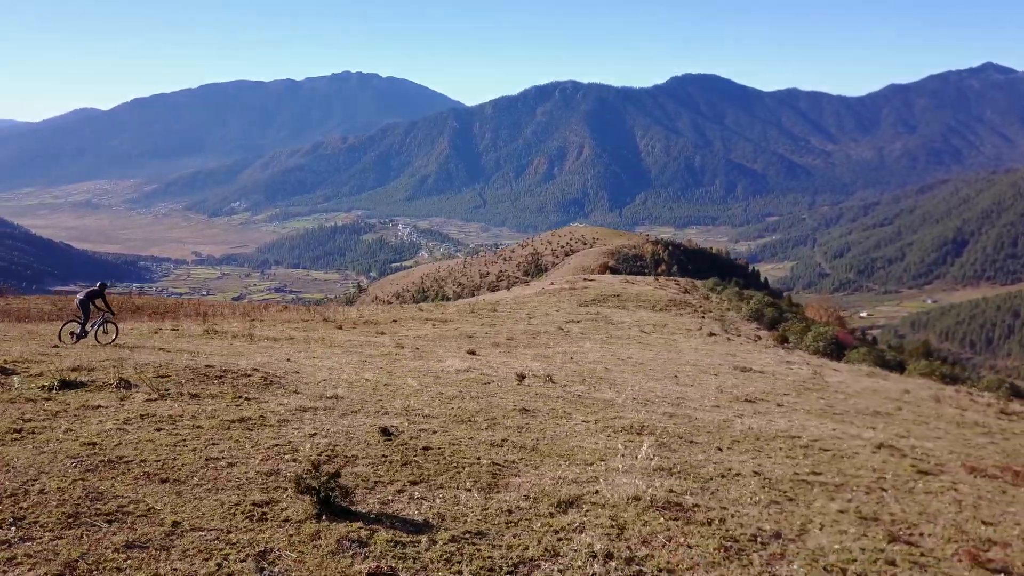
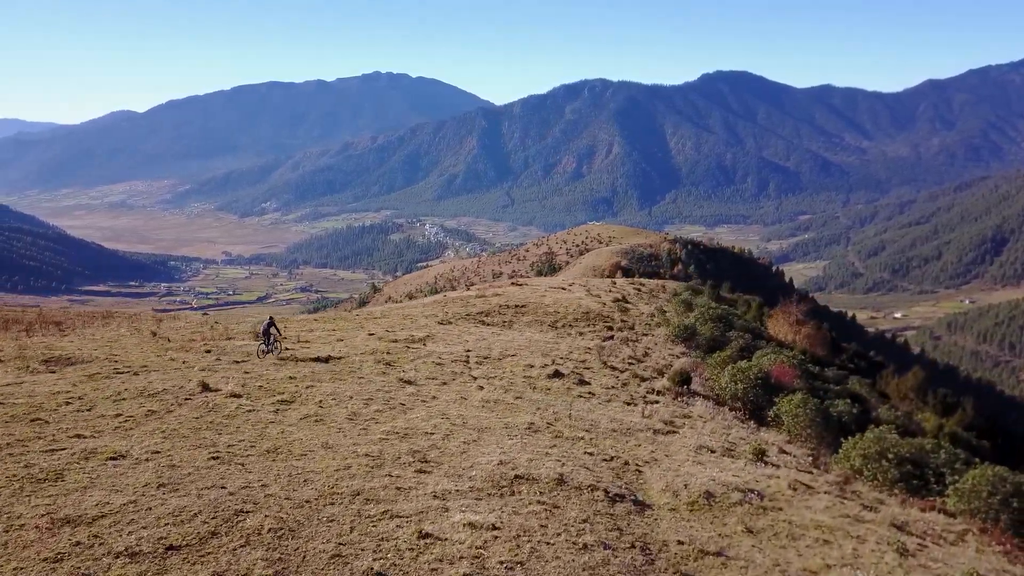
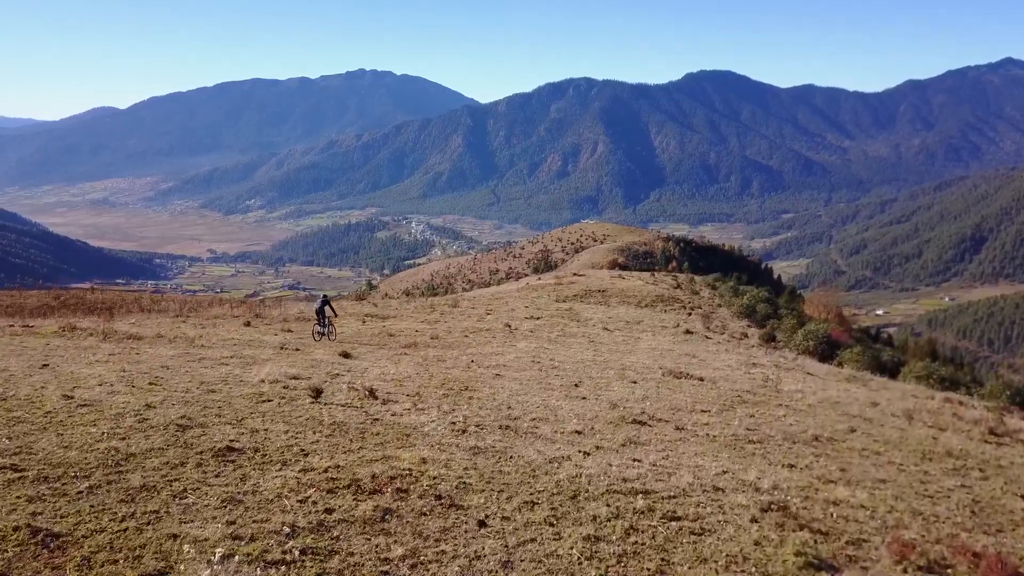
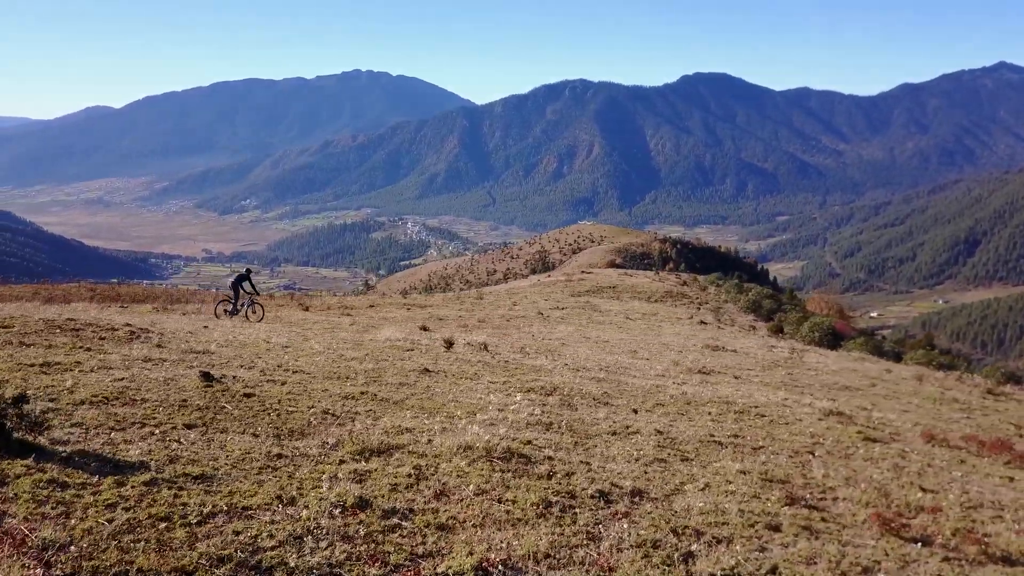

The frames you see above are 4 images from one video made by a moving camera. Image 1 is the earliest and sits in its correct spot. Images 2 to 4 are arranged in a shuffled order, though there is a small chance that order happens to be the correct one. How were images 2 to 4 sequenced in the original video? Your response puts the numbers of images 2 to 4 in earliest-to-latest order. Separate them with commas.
4, 3, 2
